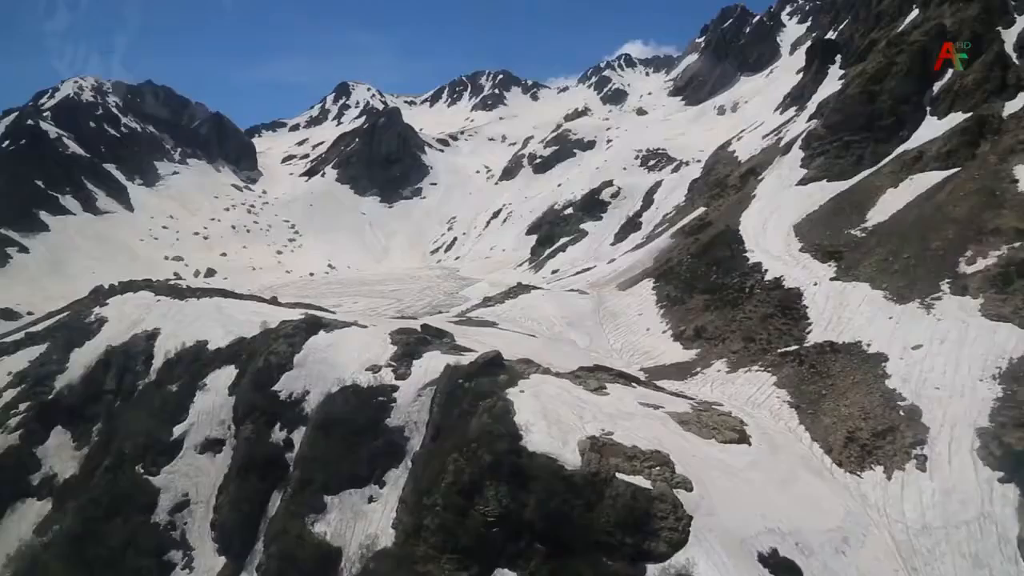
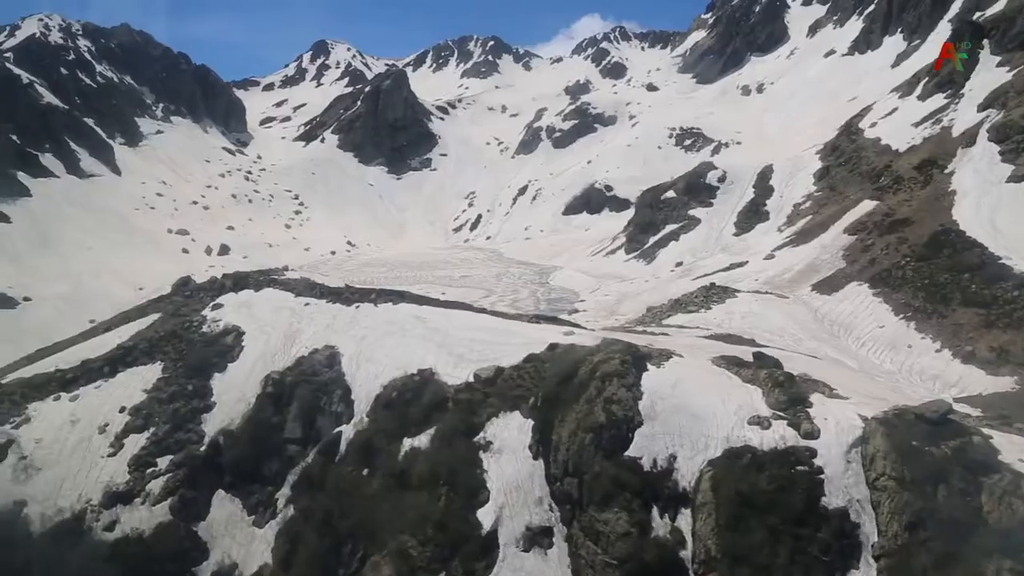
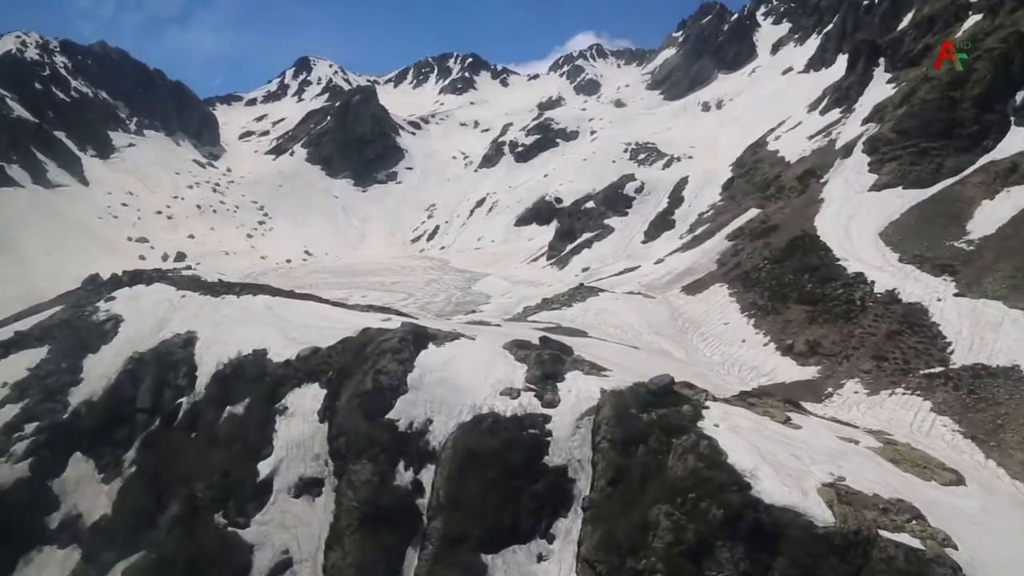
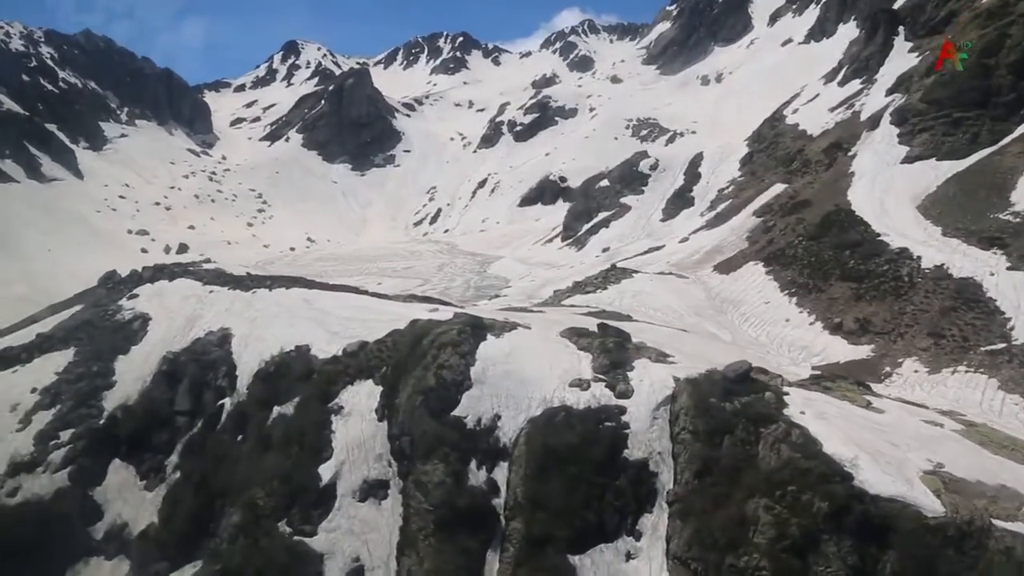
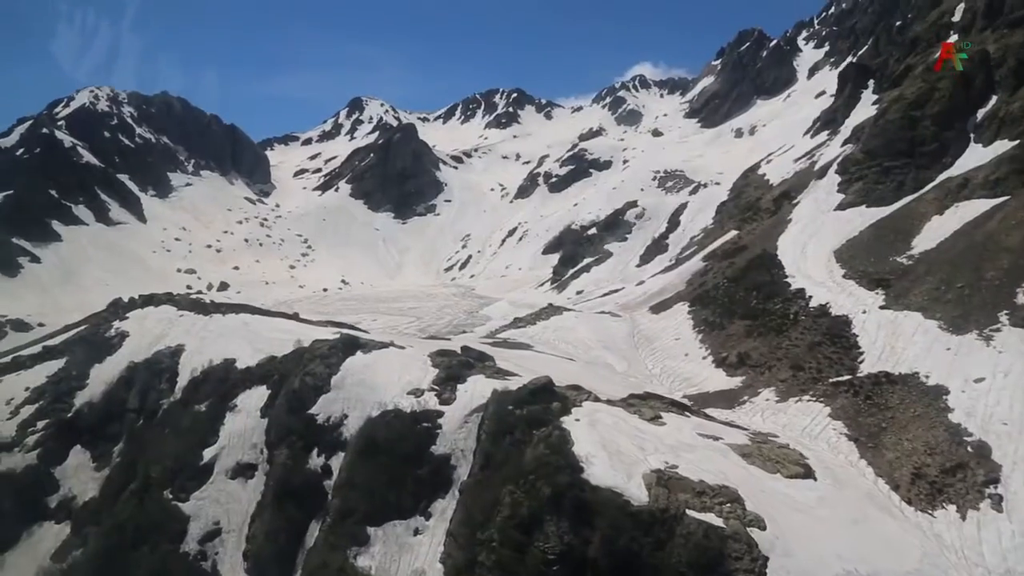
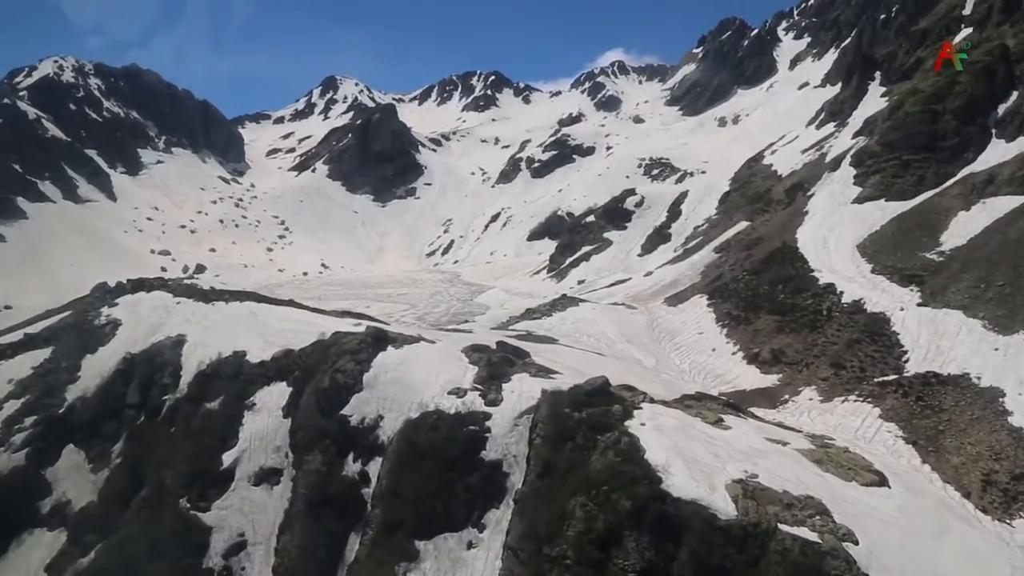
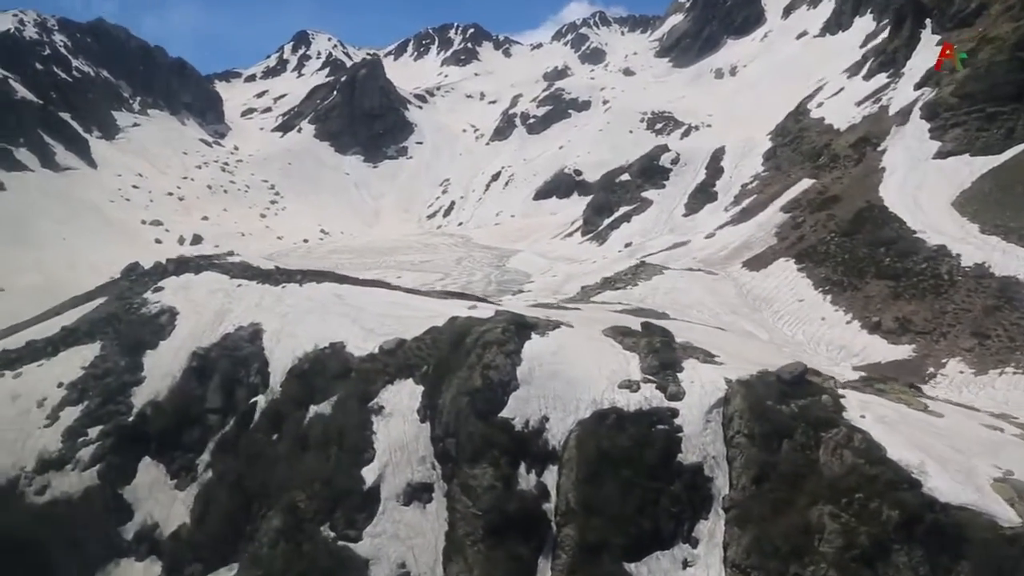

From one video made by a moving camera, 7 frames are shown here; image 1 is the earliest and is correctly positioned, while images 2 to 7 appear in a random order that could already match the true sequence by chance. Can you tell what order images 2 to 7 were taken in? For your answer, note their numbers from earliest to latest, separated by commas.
5, 6, 3, 4, 7, 2
